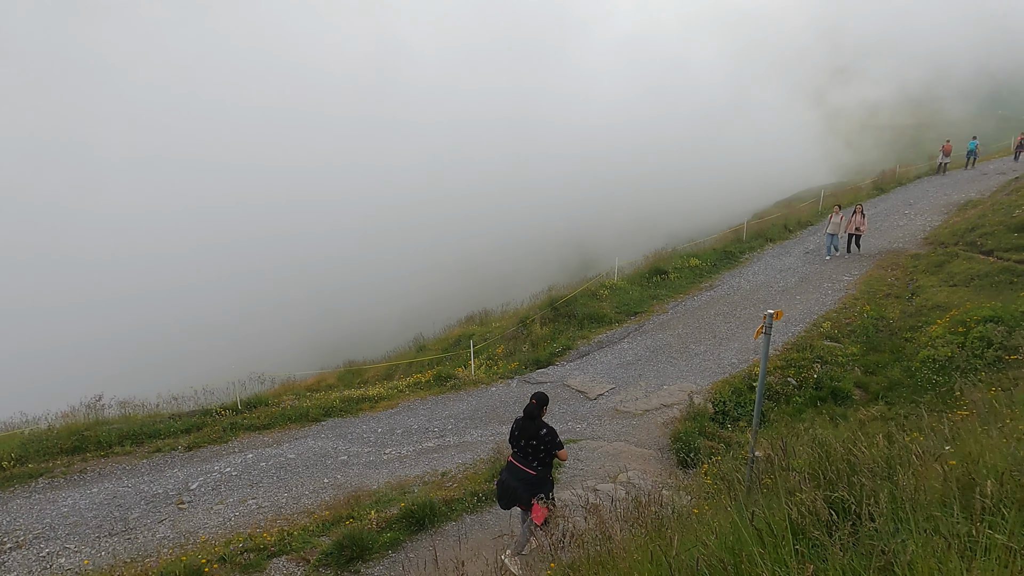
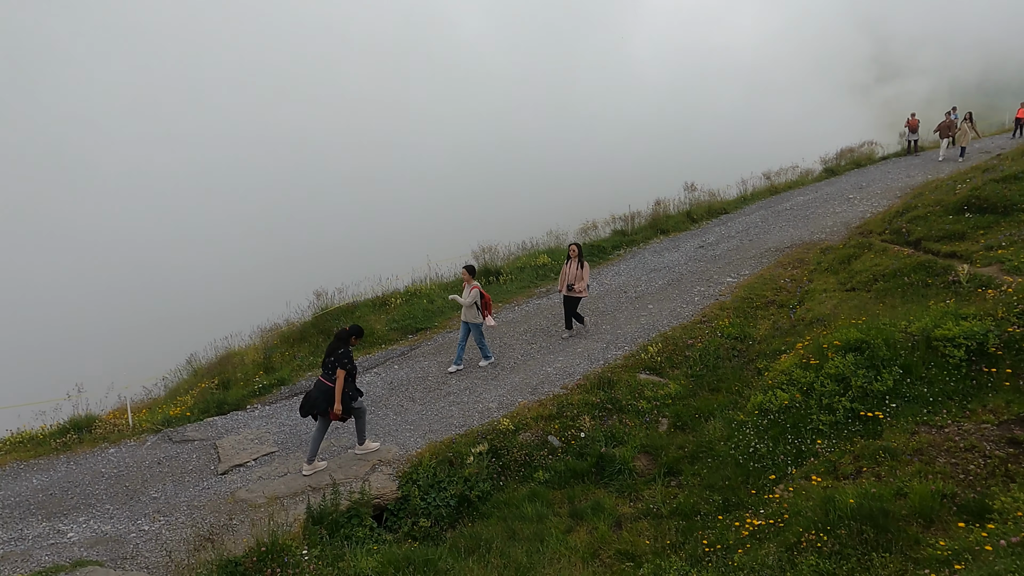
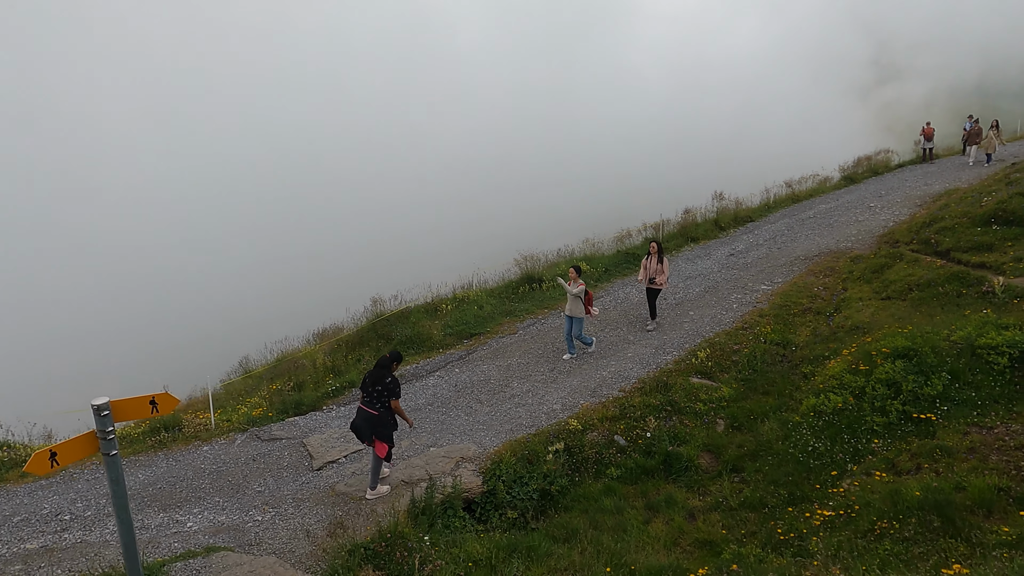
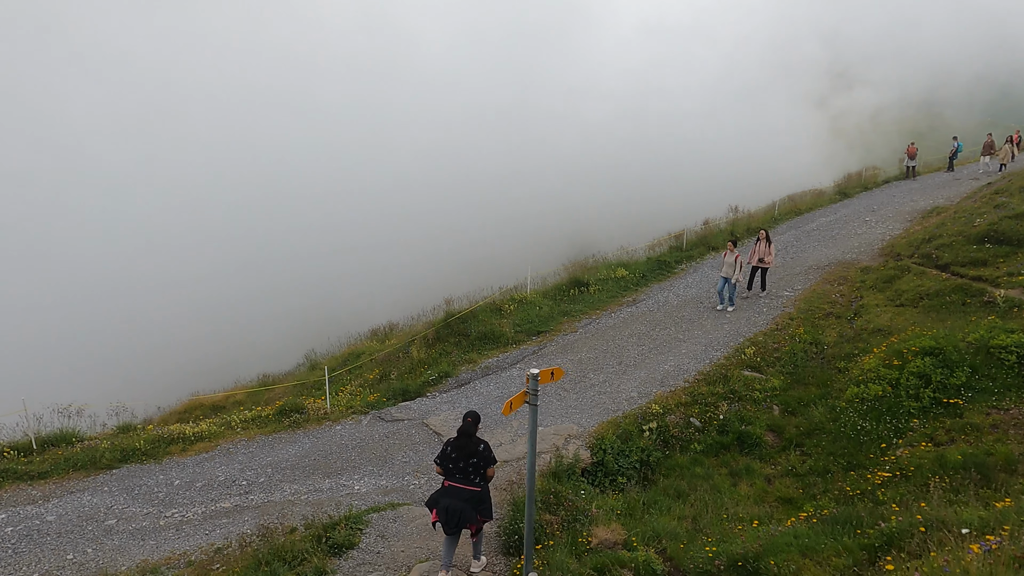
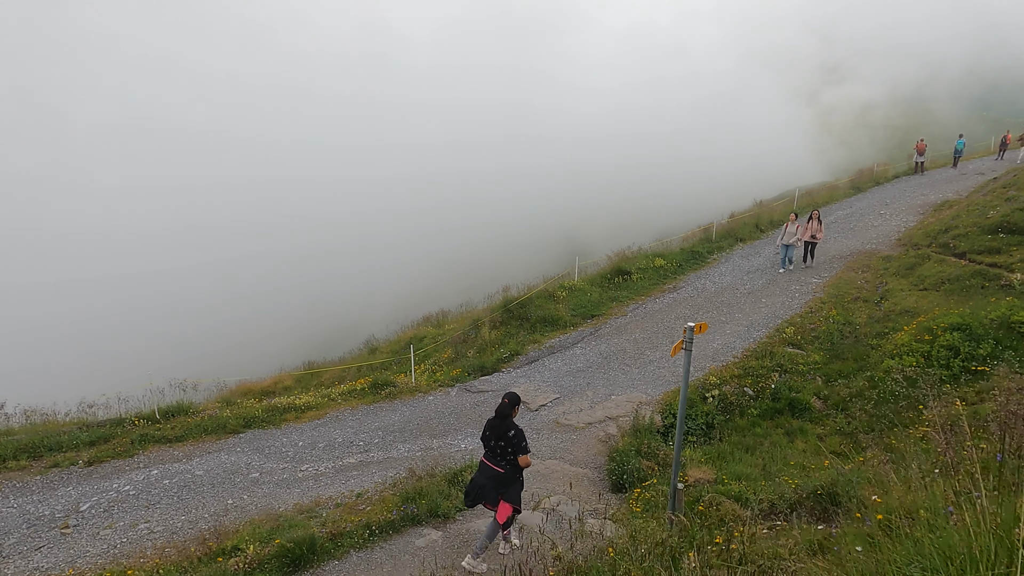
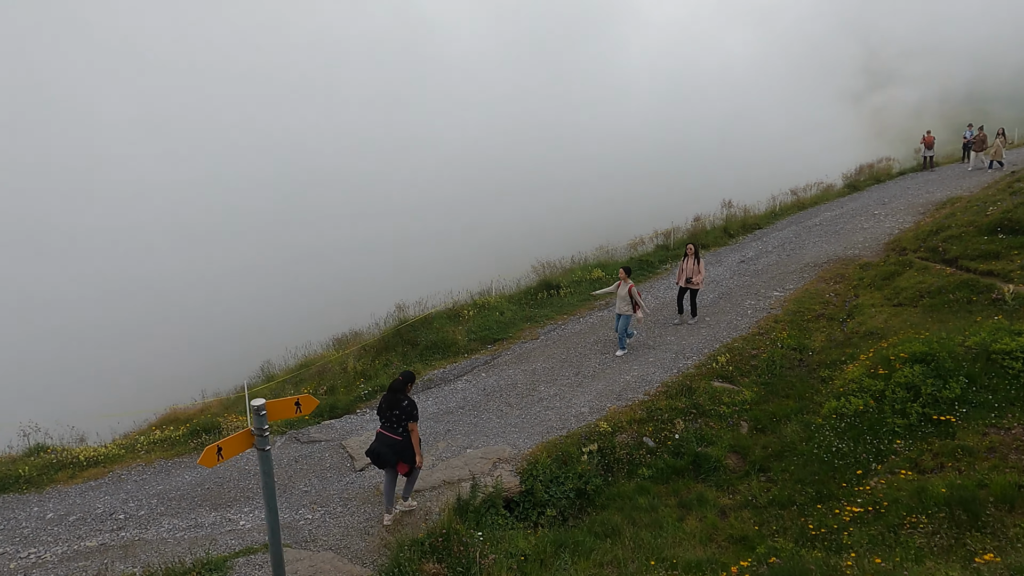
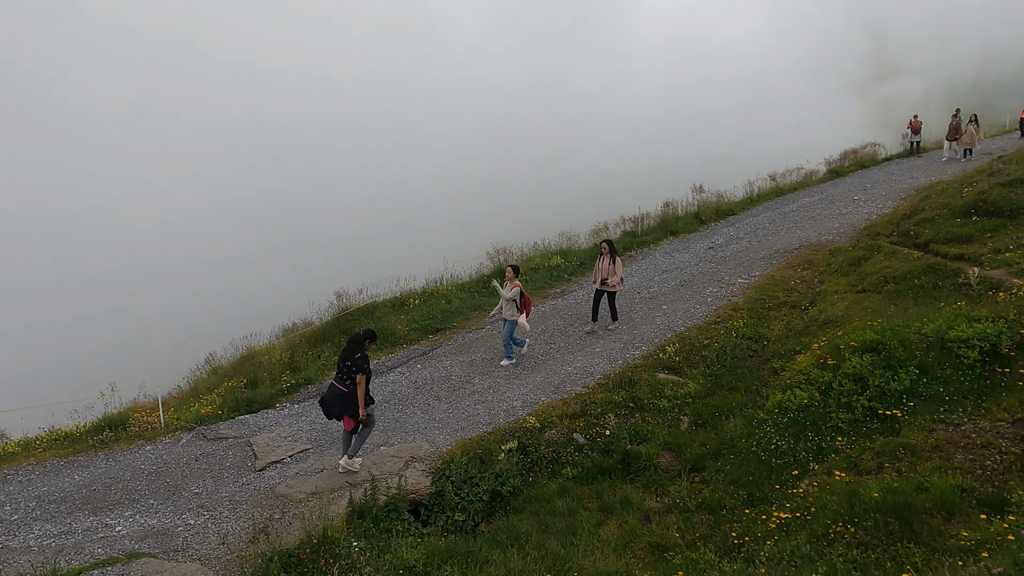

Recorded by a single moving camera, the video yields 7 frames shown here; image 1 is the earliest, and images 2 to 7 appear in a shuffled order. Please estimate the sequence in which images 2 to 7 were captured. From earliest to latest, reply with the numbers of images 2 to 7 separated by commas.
5, 4, 6, 3, 7, 2
